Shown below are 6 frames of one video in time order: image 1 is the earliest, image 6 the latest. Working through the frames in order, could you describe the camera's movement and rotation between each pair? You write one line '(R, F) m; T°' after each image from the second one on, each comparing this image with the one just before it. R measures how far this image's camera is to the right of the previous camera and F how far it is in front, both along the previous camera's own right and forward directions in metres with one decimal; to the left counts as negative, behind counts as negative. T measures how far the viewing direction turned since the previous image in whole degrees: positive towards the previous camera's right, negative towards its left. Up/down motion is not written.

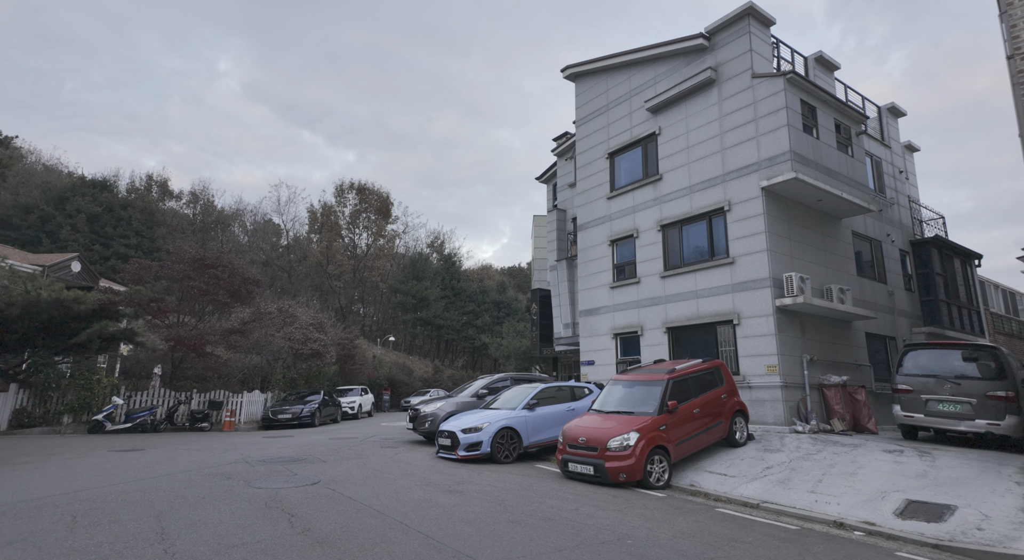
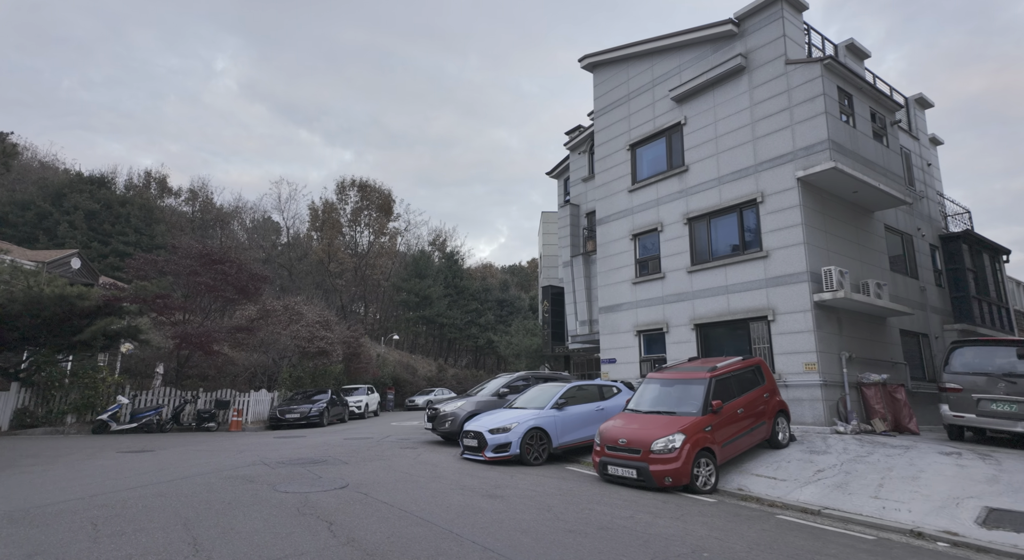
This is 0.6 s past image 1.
(-0.6, +0.5) m; 0°
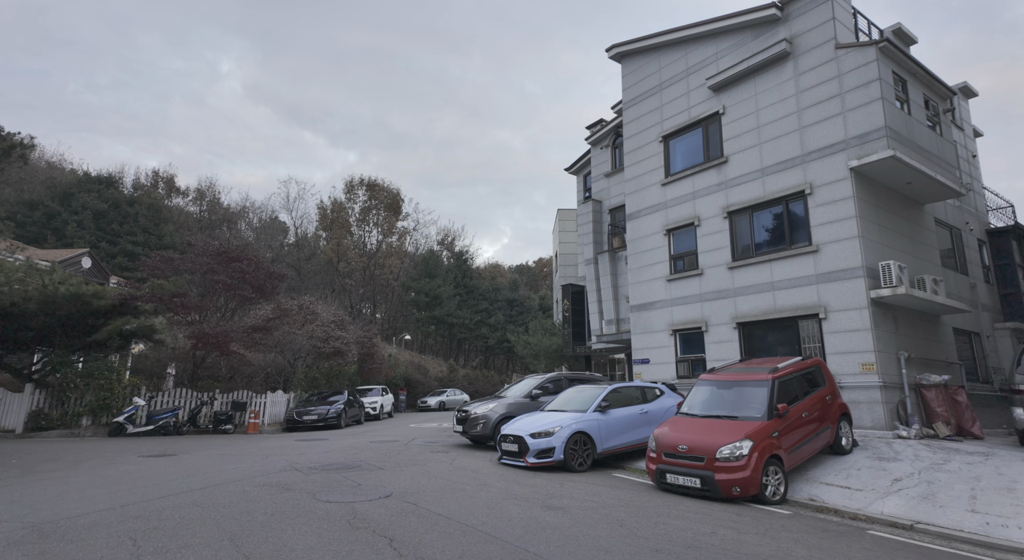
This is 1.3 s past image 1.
(-0.7, +0.6) m; 0°
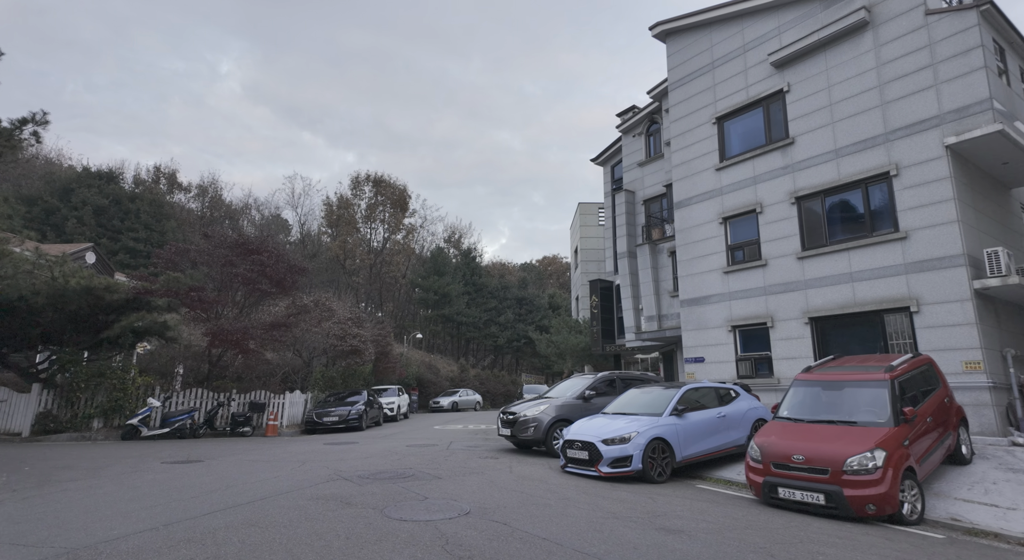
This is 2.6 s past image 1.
(-1.2, +1.1) m; 0°
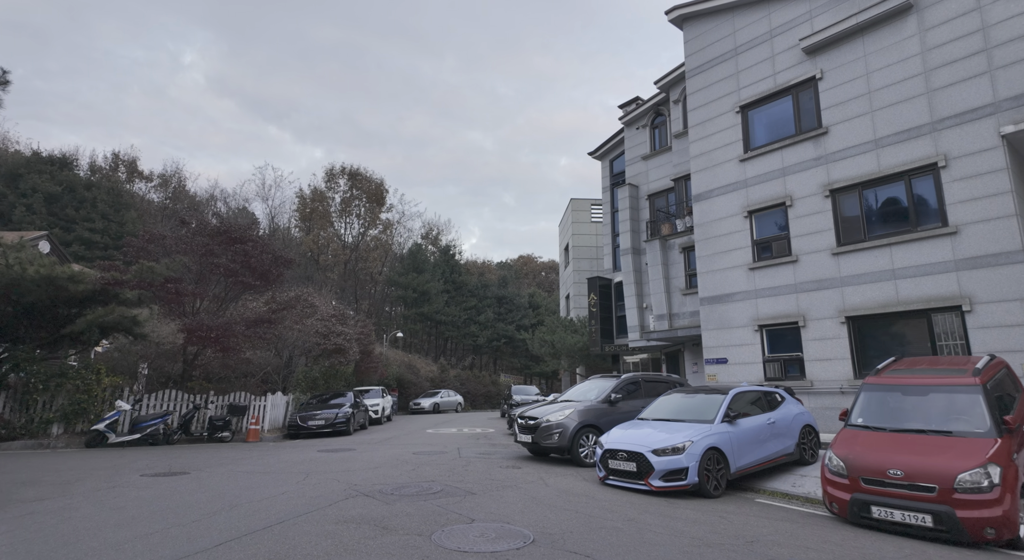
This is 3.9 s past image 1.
(-1.1, +1.1) m; +3°
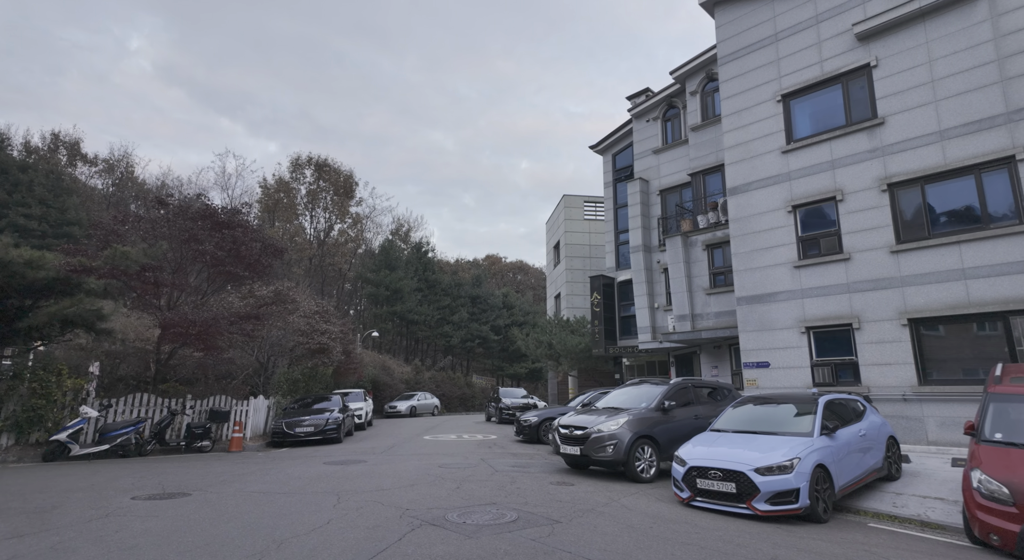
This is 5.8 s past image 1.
(-1.7, +1.3) m; +4°
